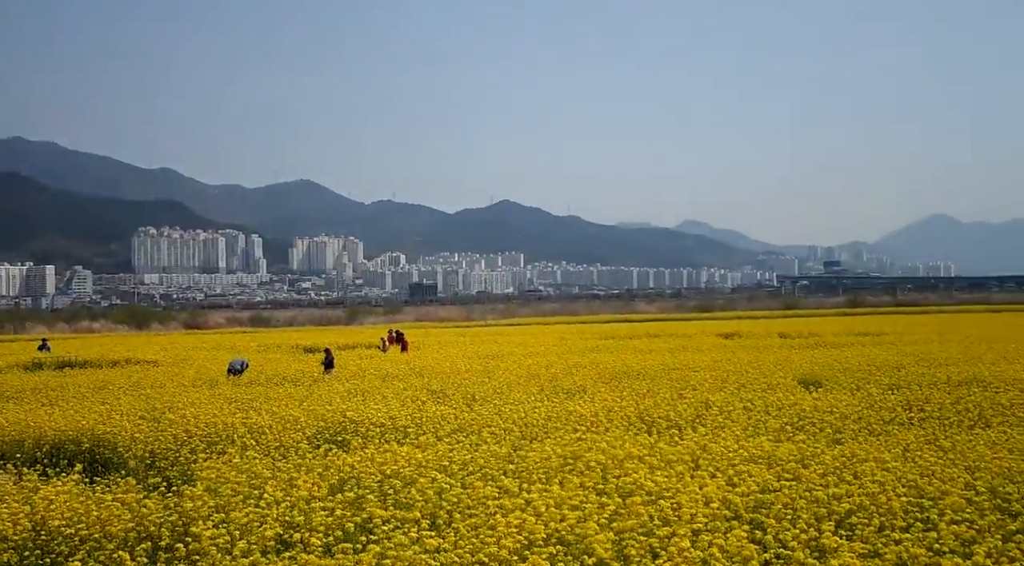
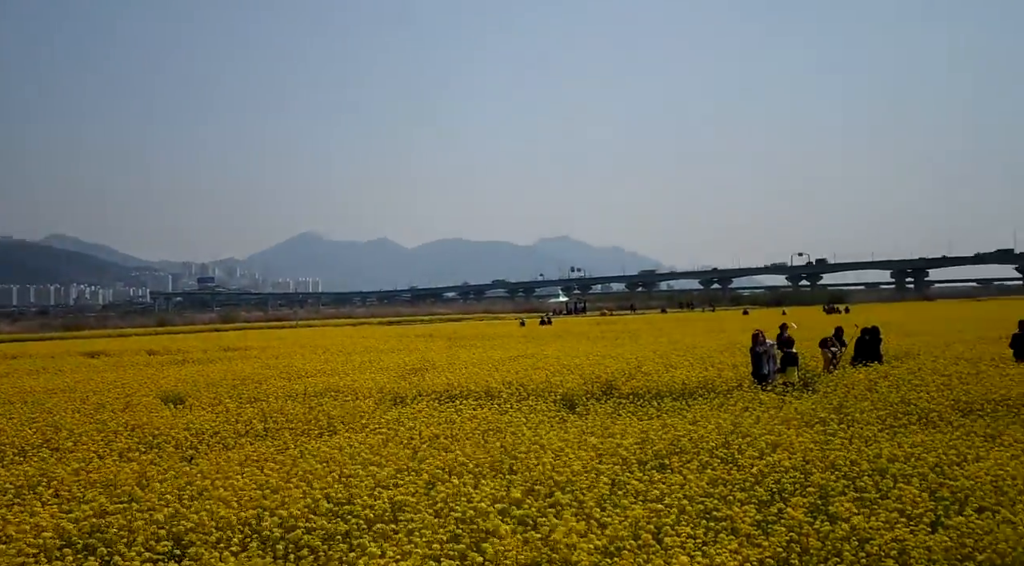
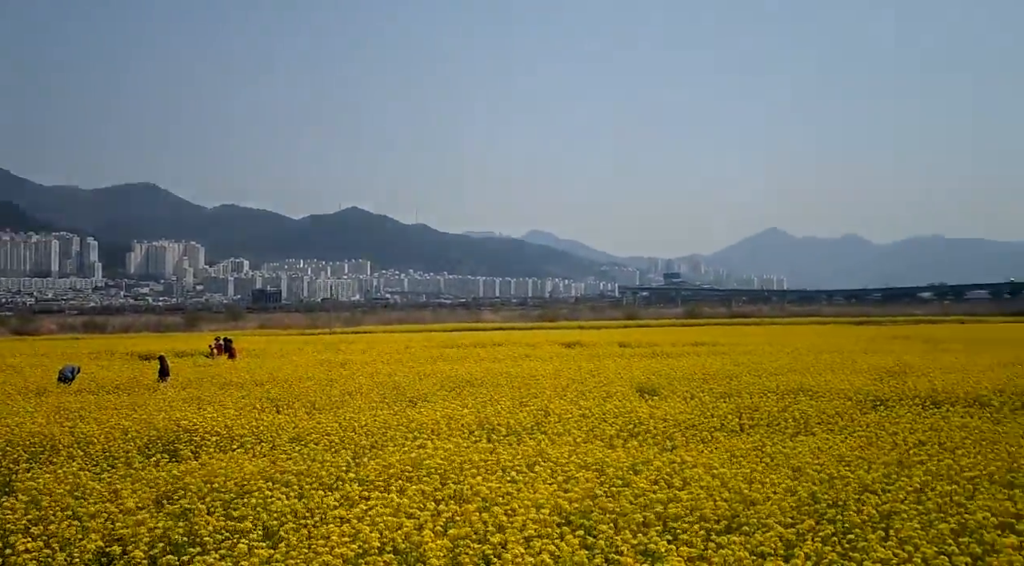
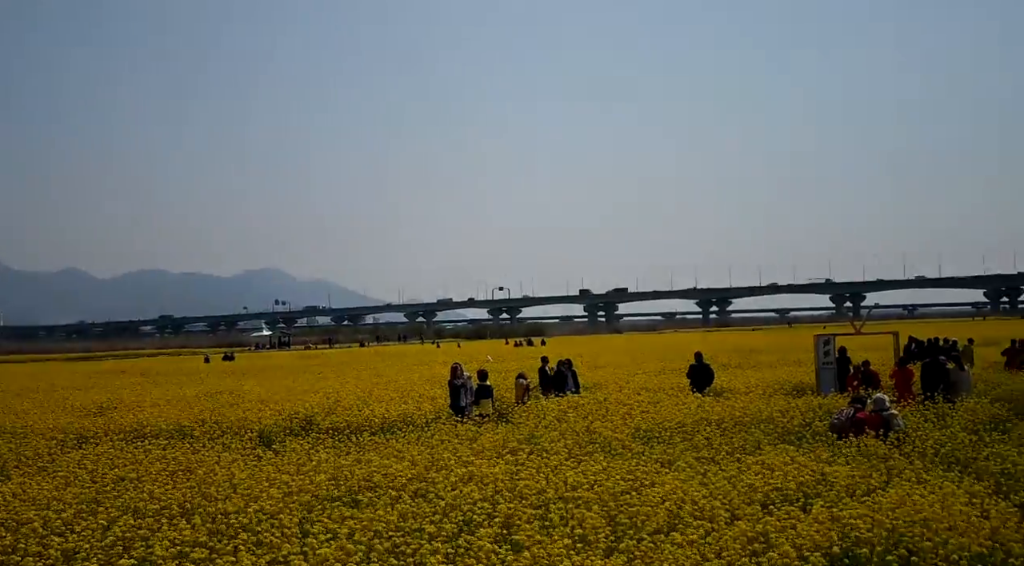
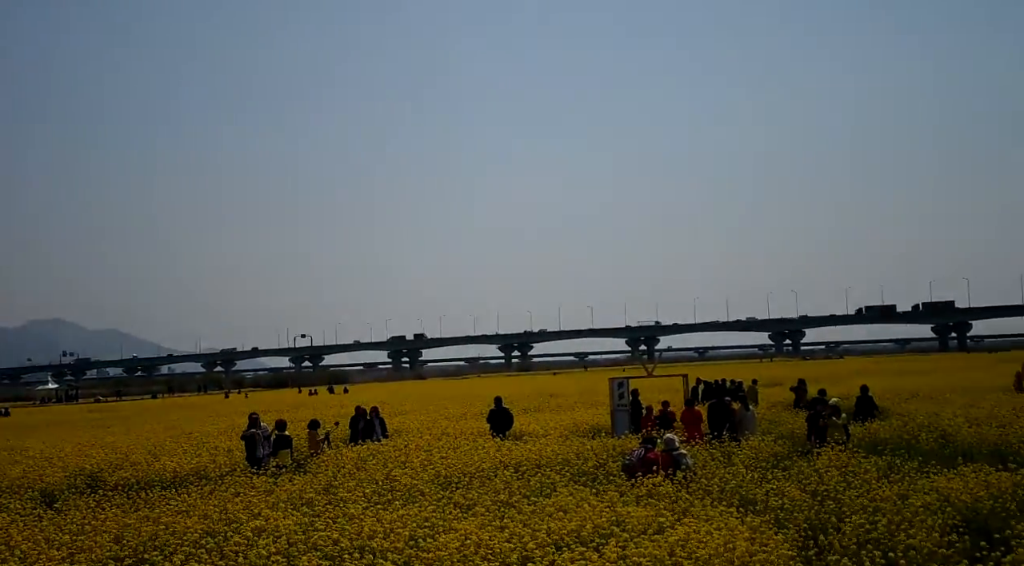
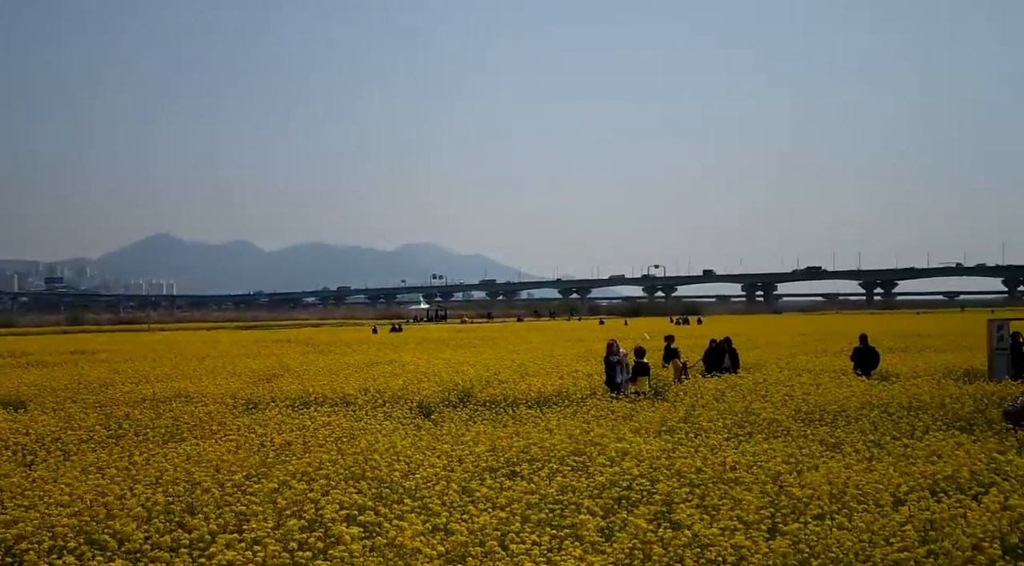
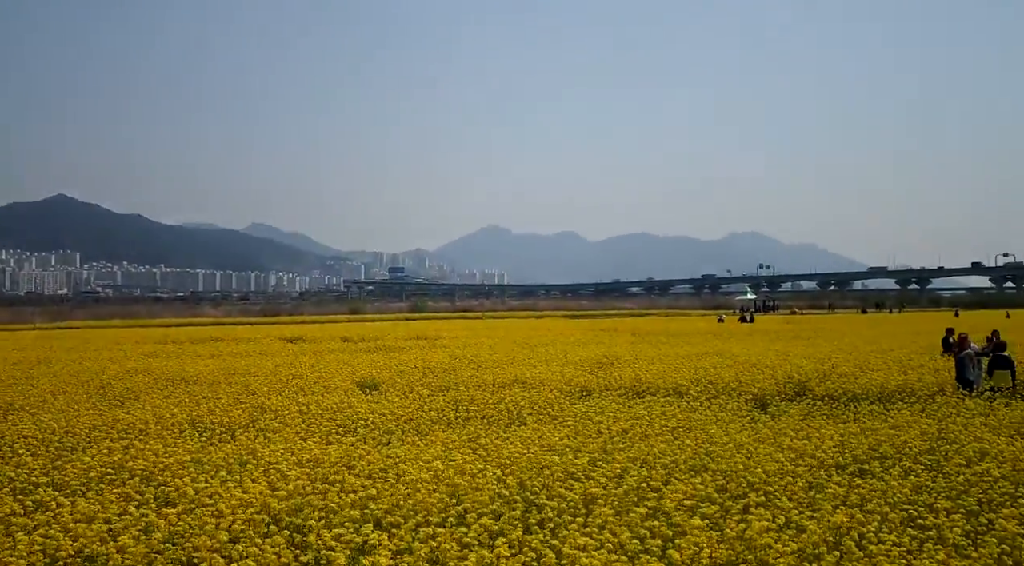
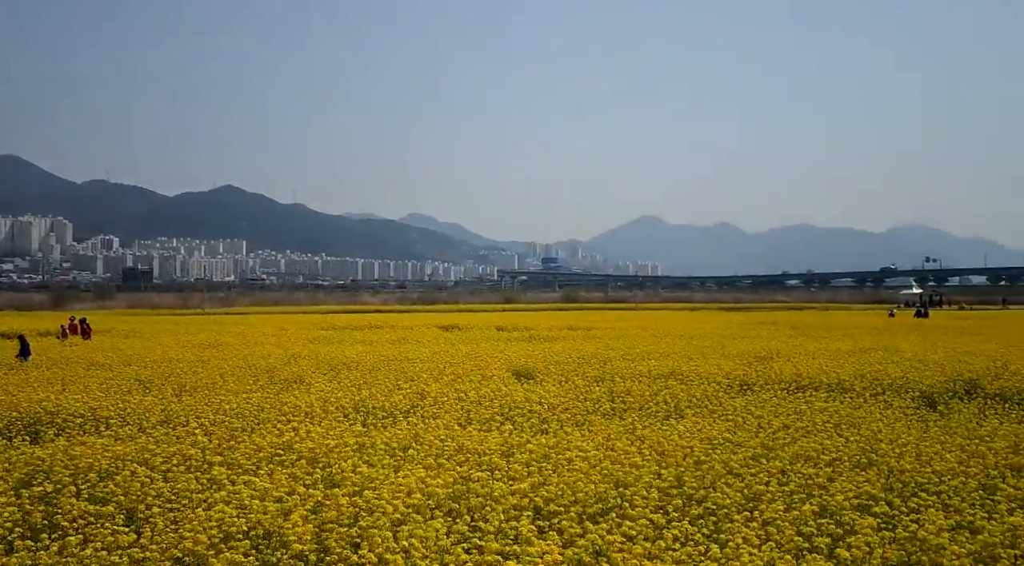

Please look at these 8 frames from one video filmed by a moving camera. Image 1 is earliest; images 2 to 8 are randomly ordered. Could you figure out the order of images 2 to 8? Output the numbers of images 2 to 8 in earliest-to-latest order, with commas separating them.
3, 8, 7, 2, 6, 4, 5
